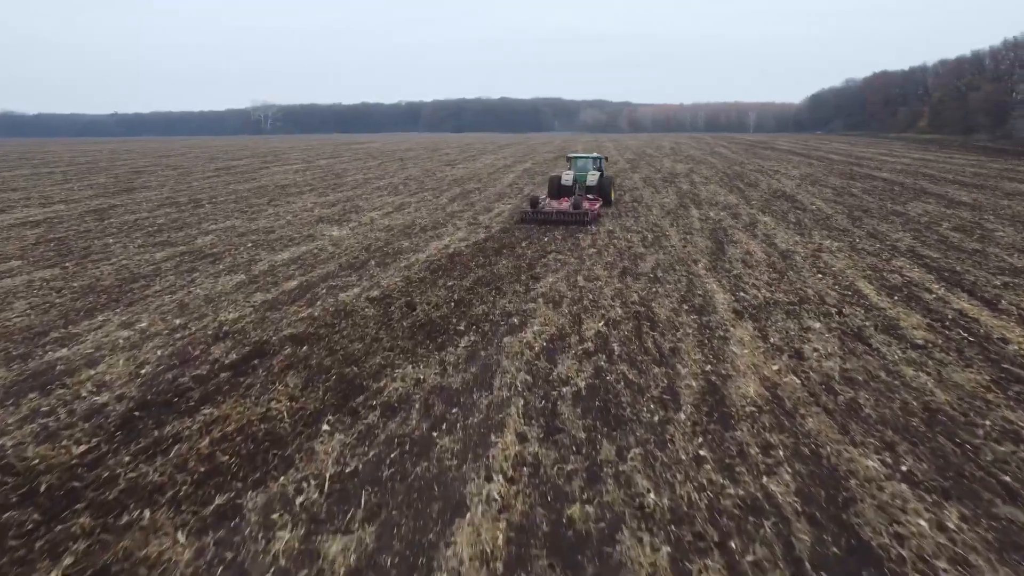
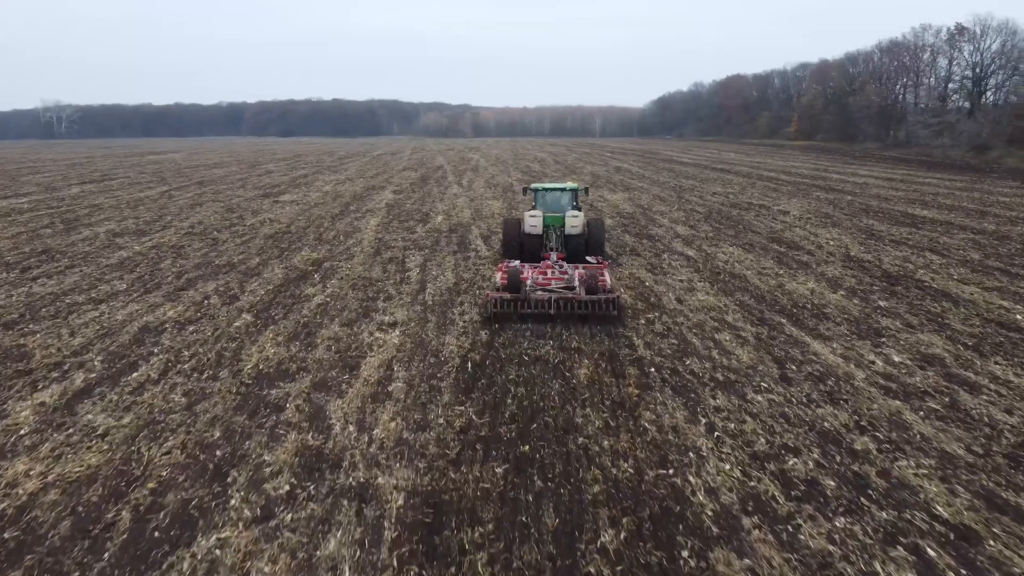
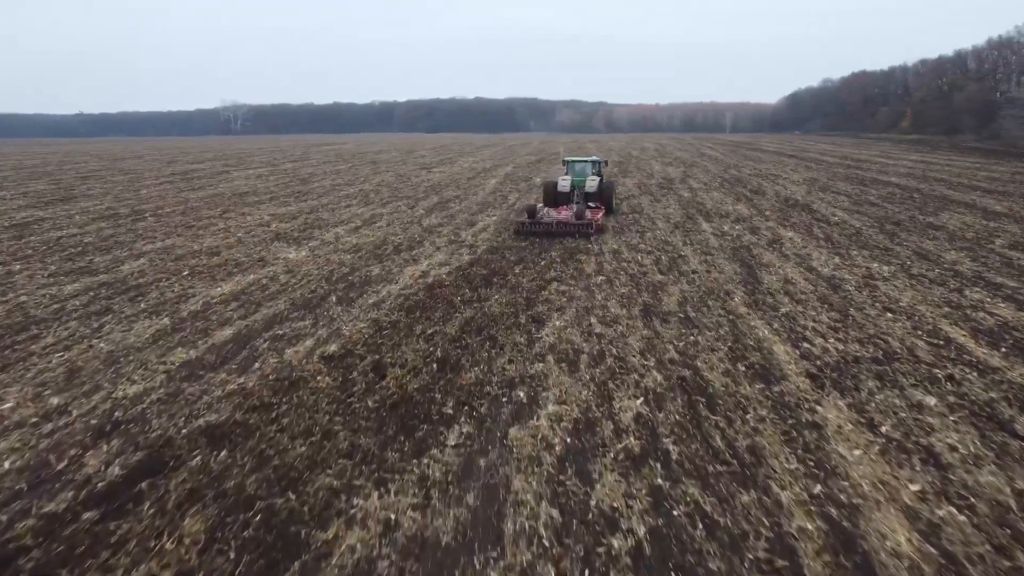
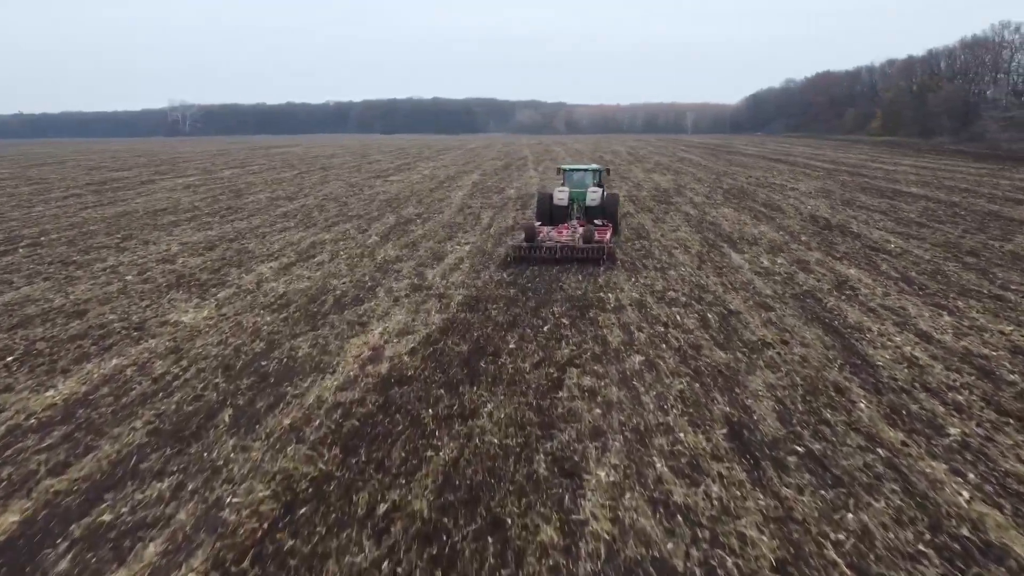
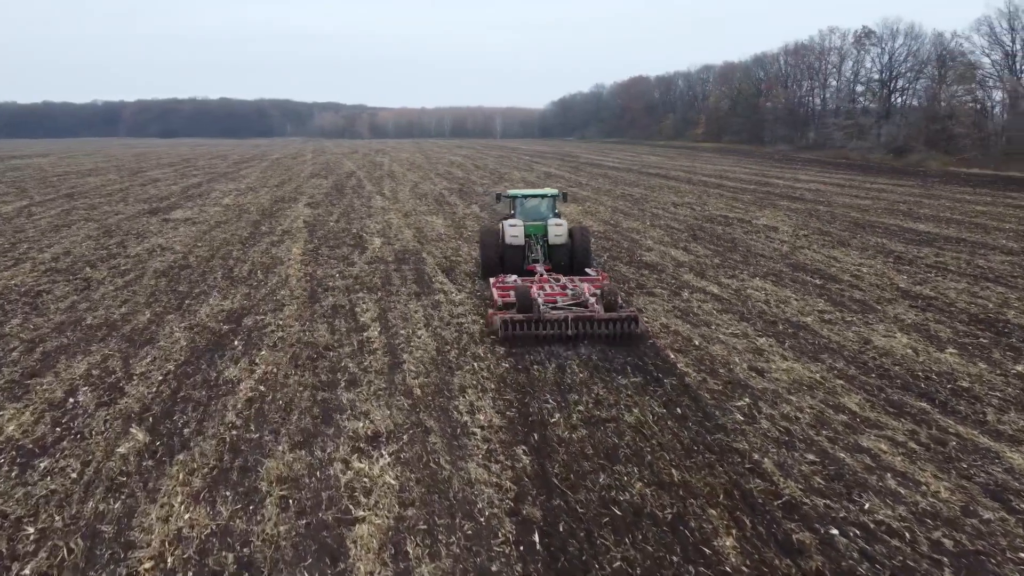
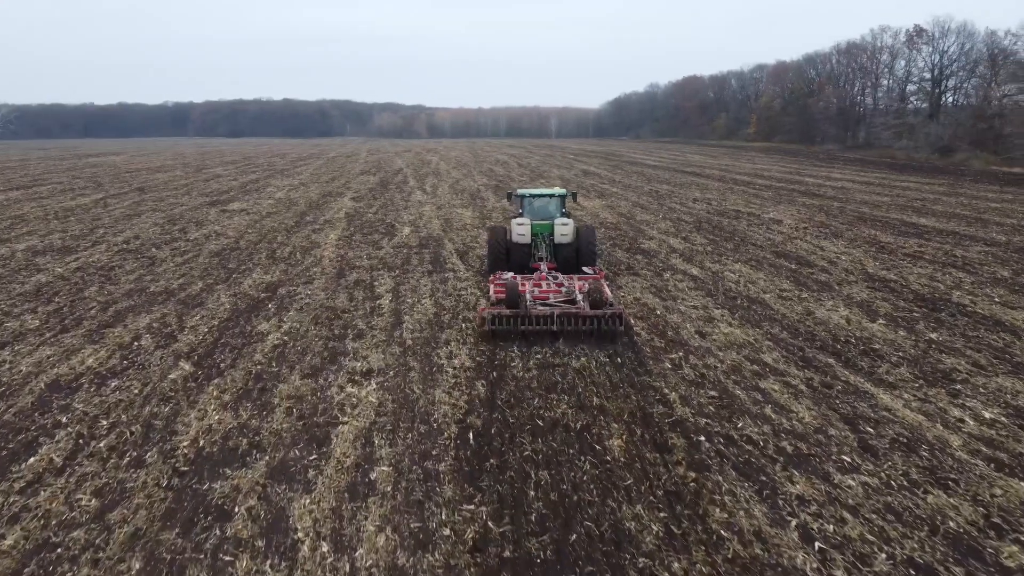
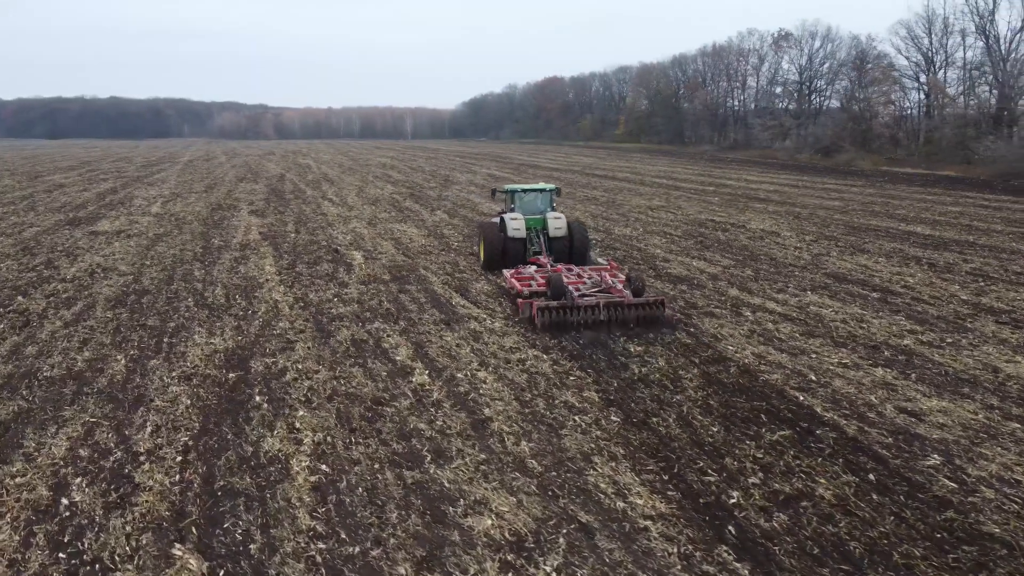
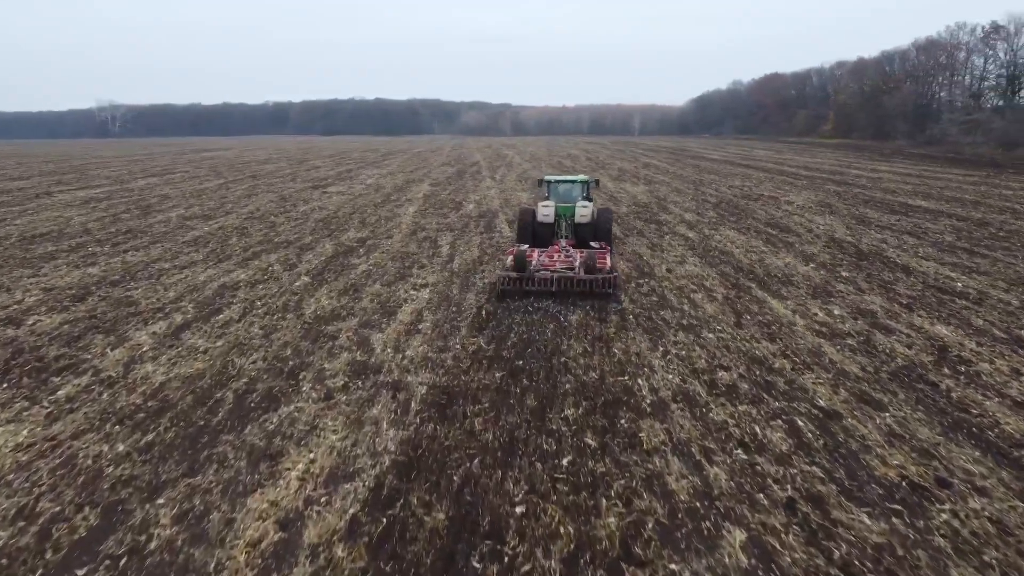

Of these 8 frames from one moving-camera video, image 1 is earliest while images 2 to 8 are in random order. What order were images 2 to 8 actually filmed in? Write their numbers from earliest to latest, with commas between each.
3, 4, 8, 2, 6, 5, 7
